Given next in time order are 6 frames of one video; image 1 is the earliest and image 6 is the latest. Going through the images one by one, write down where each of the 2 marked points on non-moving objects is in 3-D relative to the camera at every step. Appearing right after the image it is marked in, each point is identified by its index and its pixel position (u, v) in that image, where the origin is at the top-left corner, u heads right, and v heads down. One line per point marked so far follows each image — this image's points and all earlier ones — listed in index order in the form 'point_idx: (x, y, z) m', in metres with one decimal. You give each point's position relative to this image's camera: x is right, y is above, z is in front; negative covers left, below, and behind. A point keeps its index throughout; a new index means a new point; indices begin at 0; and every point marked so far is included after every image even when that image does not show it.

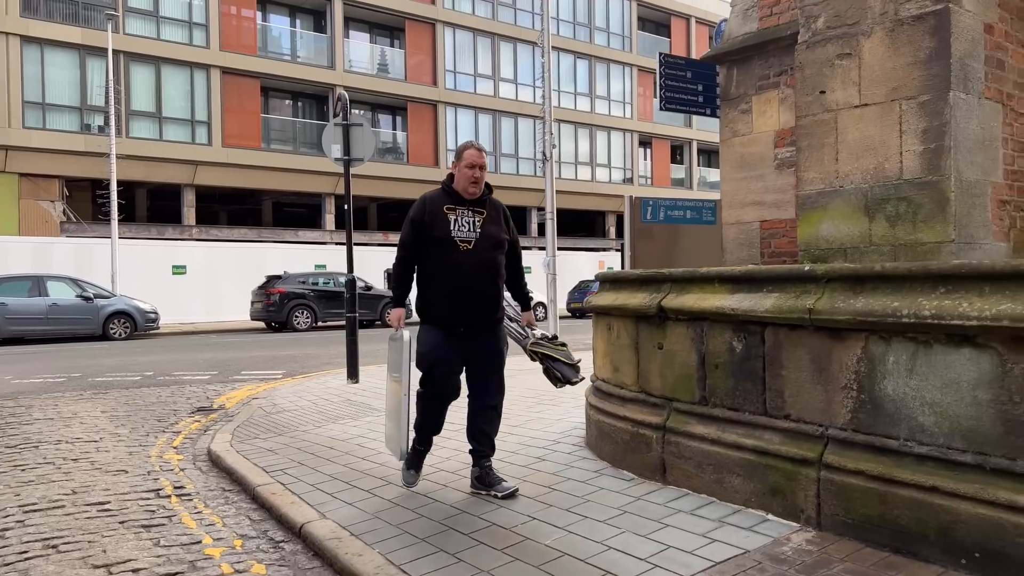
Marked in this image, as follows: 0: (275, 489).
0: (-1.3, -1.1, +4.3) m
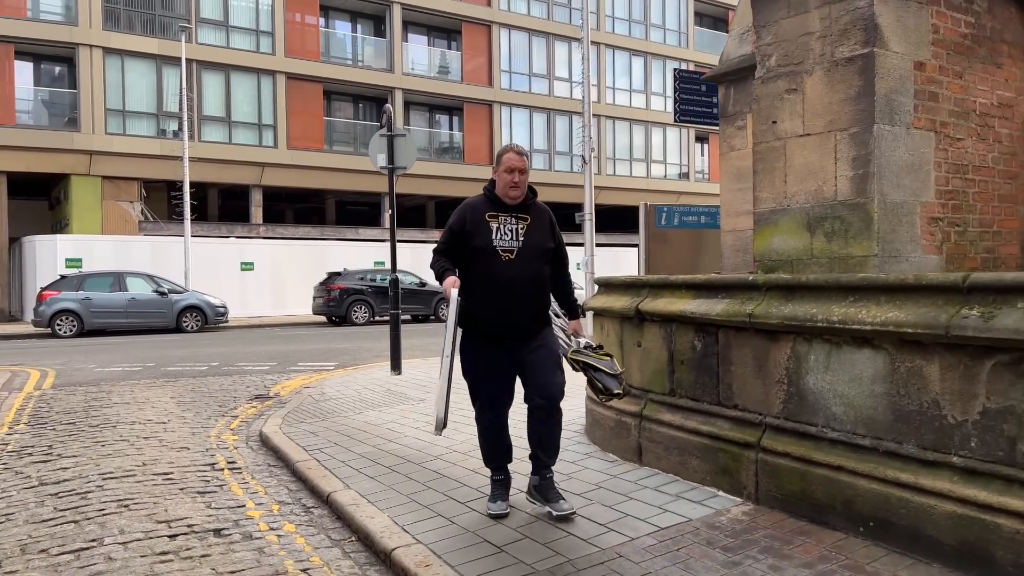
0: (-1.2, -1.1, +5.0) m
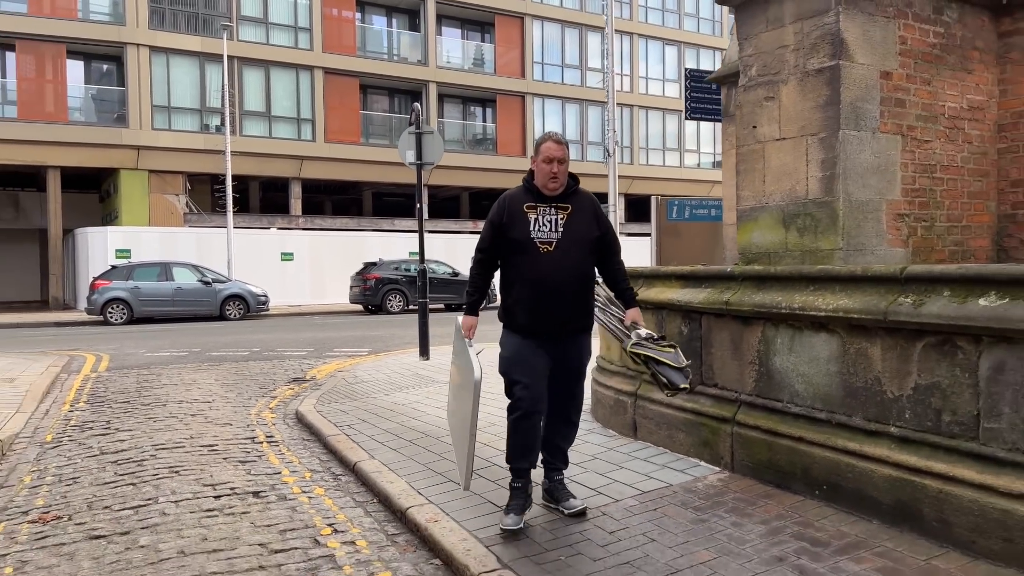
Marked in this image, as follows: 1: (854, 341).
0: (-1.2, -1.0, +5.5) m
1: (+1.4, -0.2, +3.3) m
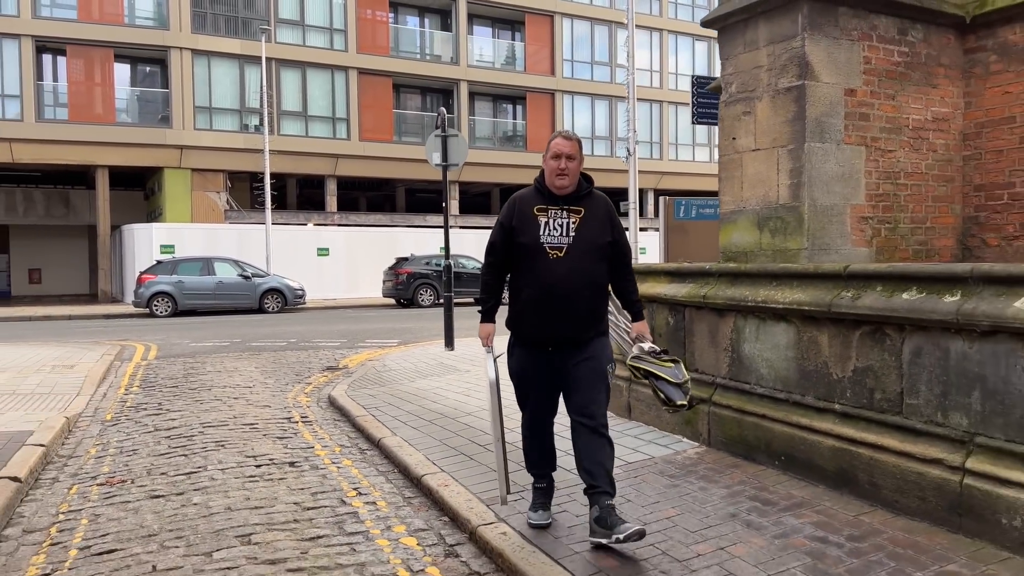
0: (-1.1, -1.0, +6.1) m
1: (+1.4, -0.2, +3.8) m
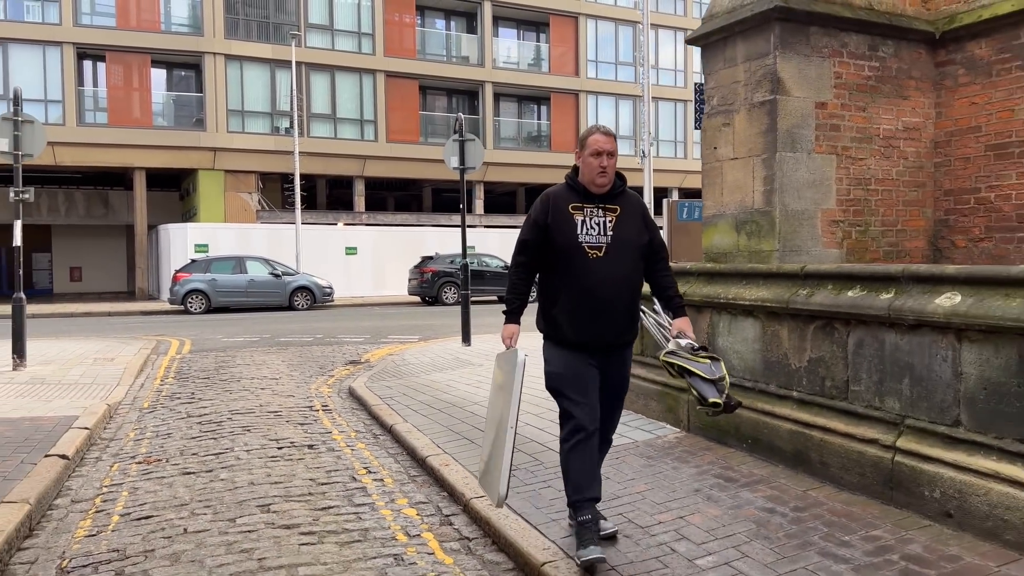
0: (-1.1, -1.0, +6.5) m
1: (+1.3, -0.2, +4.2) m
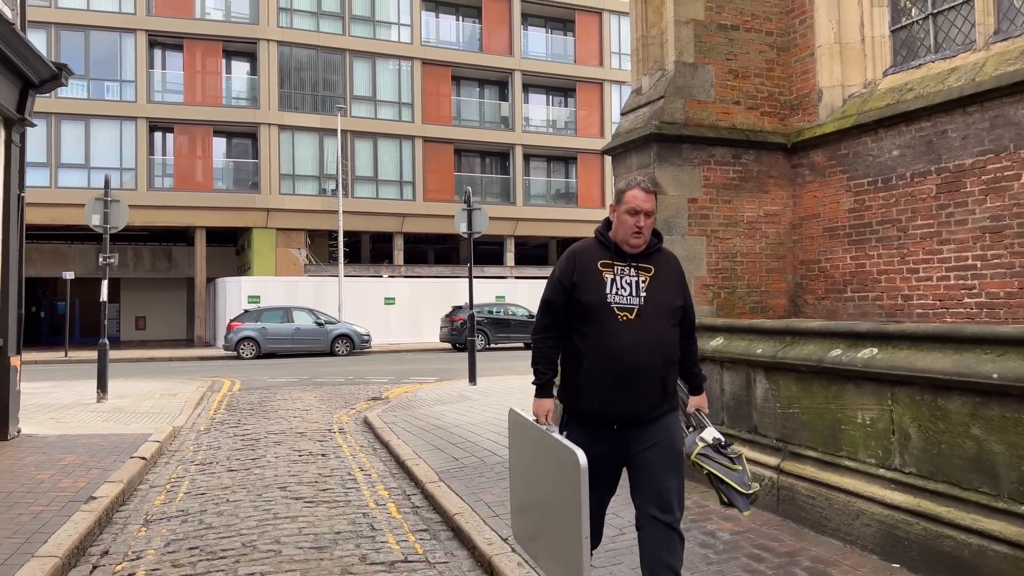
0: (-1.3, -1.5, +8.3) m
1: (+0.9, -0.5, +5.8) m
